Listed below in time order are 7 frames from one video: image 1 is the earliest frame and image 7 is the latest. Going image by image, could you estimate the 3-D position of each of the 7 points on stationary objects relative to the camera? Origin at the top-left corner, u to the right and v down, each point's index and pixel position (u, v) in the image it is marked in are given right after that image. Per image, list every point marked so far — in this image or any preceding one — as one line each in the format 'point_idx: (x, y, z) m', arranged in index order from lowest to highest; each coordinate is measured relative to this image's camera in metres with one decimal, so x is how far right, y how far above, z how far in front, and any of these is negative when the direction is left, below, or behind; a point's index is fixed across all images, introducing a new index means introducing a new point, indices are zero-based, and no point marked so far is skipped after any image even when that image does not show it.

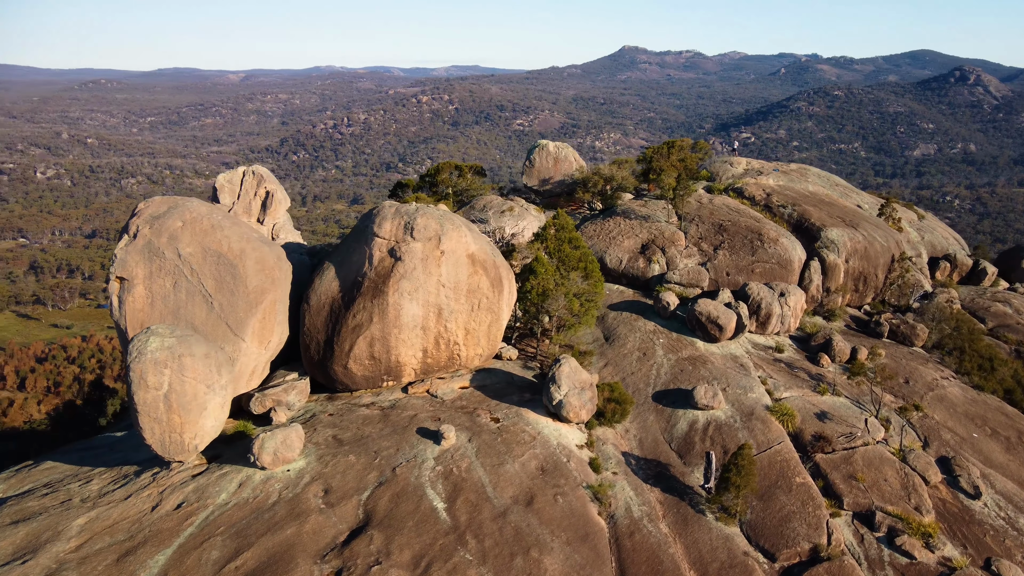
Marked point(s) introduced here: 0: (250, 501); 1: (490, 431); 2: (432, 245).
0: (-5.4, -4.4, +16.4) m
1: (-0.5, -3.3, +18.4) m
2: (-2.0, +1.1, +20.0) m
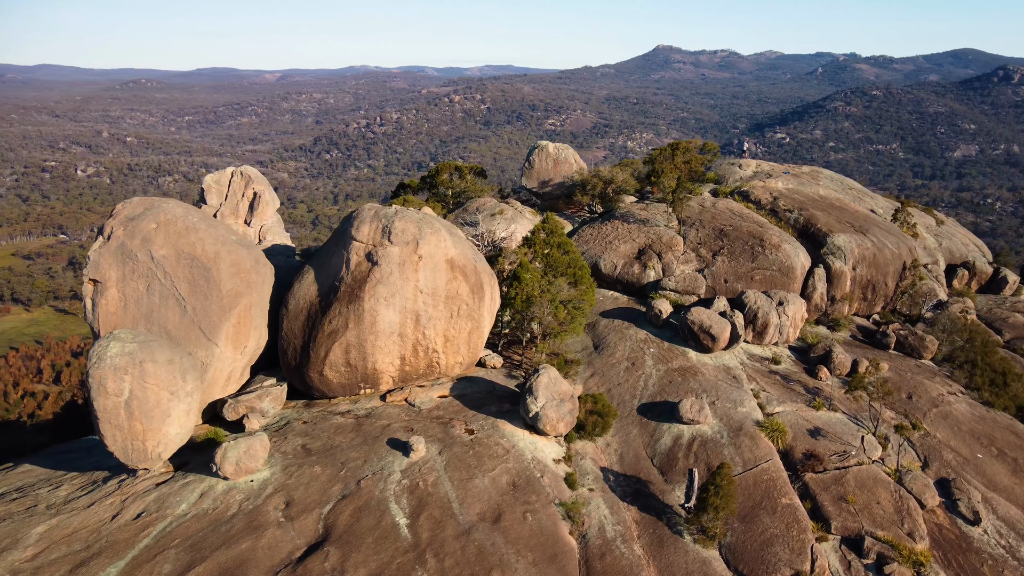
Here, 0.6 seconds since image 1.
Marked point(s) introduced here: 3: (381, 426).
0: (-6.1, -4.5, +16.0) m
1: (-1.1, -3.5, +17.7) m
2: (-2.5, +0.9, +19.4) m
3: (-3.1, -3.3, +18.7) m
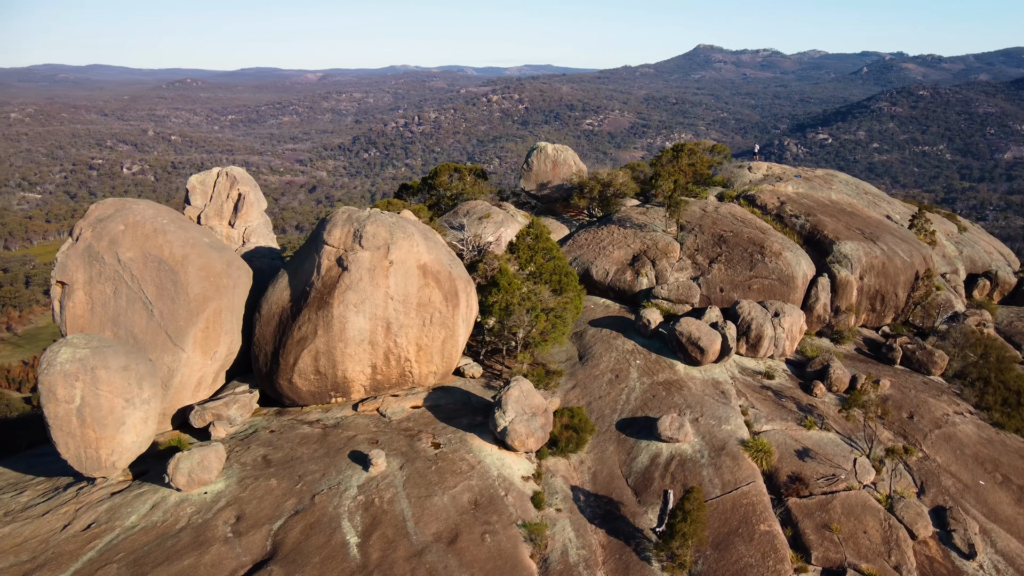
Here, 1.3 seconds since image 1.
0: (-6.9, -4.6, +15.5) m
1: (-1.8, -3.7, +17.0) m
2: (-3.1, +0.8, +18.8) m
3: (-3.8, -3.4, +18.1) m
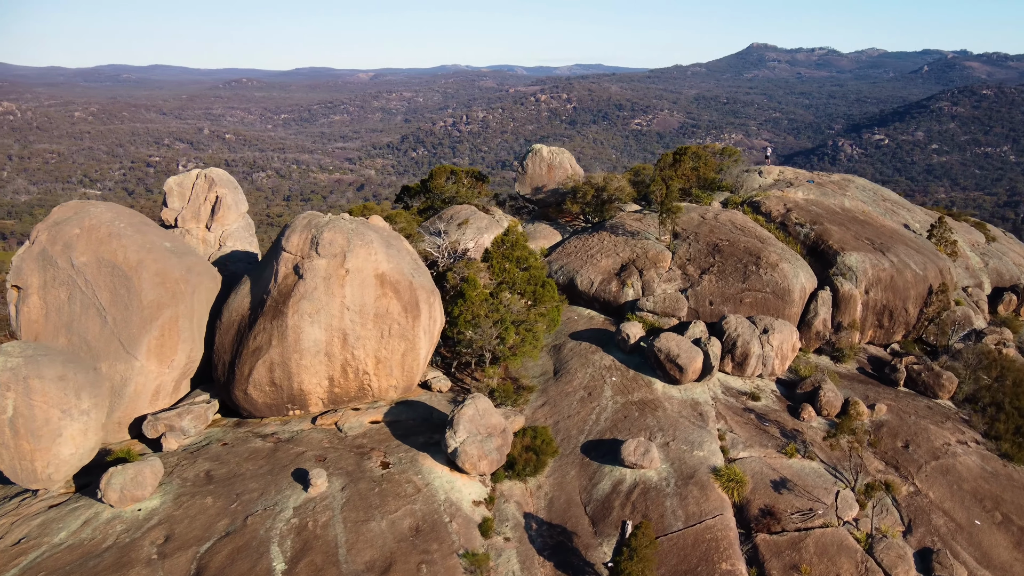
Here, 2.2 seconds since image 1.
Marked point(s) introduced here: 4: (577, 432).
0: (-8.0, -4.8, +14.9) m
1: (-2.9, -3.9, +16.2) m
2: (-4.0, +0.6, +18.0) m
3: (-4.8, -3.6, +17.4) m
4: (+1.5, -3.3, +18.2) m
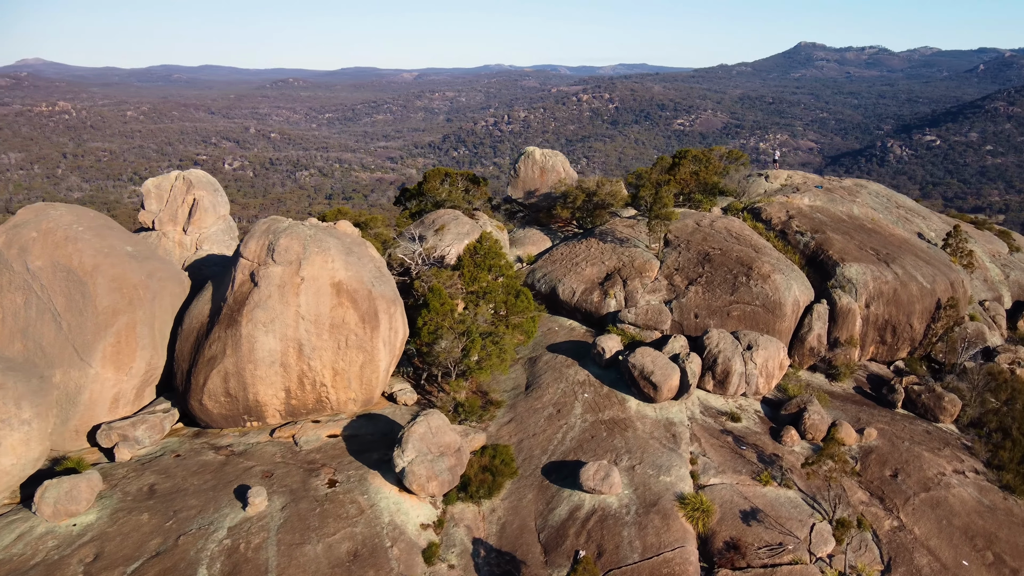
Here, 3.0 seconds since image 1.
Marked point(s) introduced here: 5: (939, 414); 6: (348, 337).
0: (-9.1, -4.9, +14.4) m
1: (-3.9, -4.1, +15.4) m
2: (-4.8, +0.4, +17.3) m
3: (-5.7, -3.8, +16.7) m
4: (+0.6, -3.6, +17.3) m
5: (+10.4, -3.0, +19.2) m
6: (-3.6, -1.1, +17.7) m
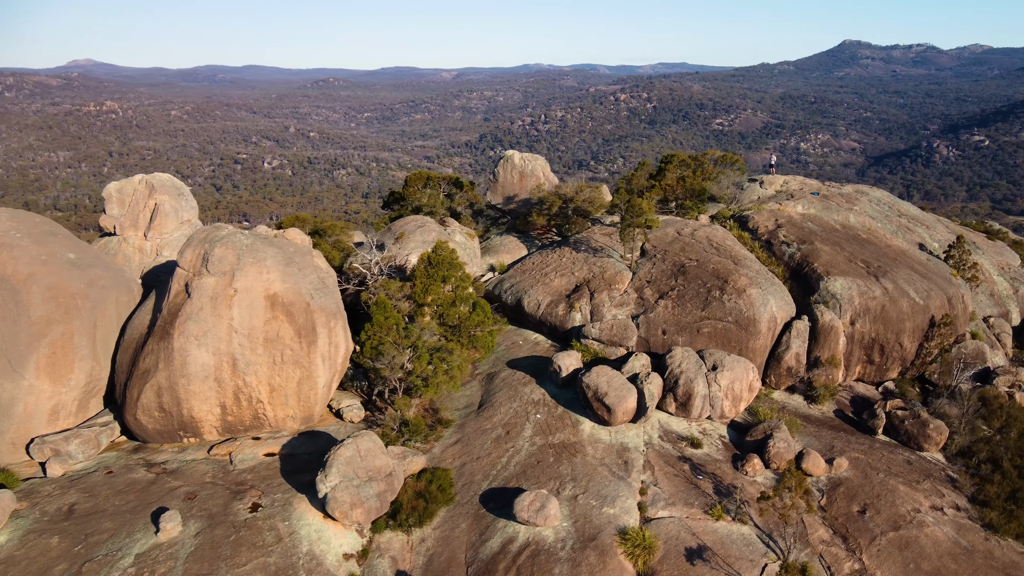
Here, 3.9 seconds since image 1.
0: (-10.5, -5.2, +13.9) m
1: (-5.2, -4.4, +14.6) m
2: (-6.0, +0.1, +16.5) m
3: (-6.9, -4.0, +16.0) m
4: (-0.6, -3.9, +16.3) m
5: (+9.2, -3.4, +17.7) m
6: (-4.8, -1.4, +16.9) m
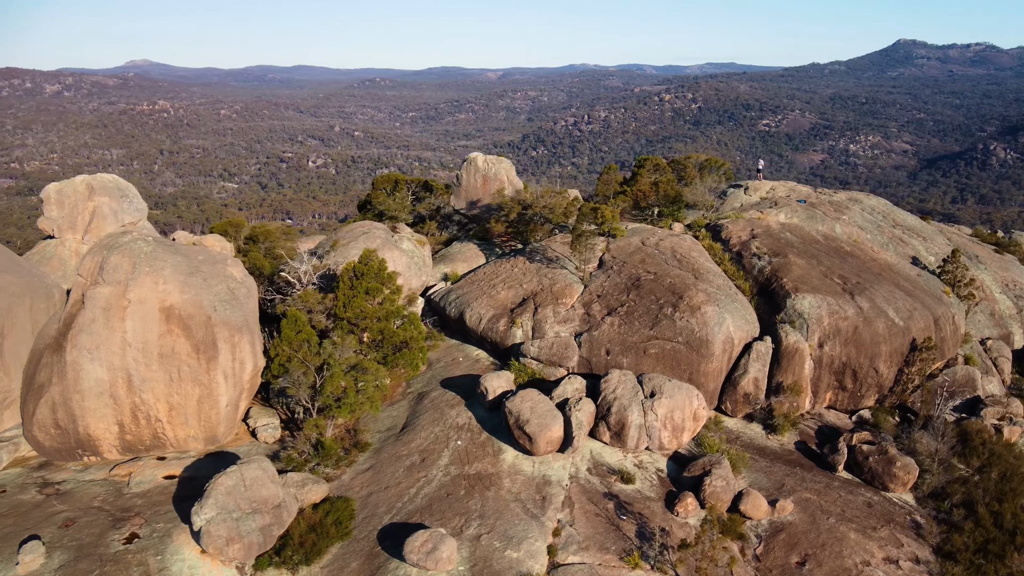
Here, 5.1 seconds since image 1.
0: (-12.3, -5.3, +13.0) m
1: (-7.0, -4.6, +13.5) m
2: (-7.7, -0.1, +15.5) m
3: (-8.7, -4.2, +15.0) m
4: (-2.3, -4.2, +14.9) m
5: (+7.5, -3.9, +15.8) m
6: (-6.5, -1.6, +15.7) m
